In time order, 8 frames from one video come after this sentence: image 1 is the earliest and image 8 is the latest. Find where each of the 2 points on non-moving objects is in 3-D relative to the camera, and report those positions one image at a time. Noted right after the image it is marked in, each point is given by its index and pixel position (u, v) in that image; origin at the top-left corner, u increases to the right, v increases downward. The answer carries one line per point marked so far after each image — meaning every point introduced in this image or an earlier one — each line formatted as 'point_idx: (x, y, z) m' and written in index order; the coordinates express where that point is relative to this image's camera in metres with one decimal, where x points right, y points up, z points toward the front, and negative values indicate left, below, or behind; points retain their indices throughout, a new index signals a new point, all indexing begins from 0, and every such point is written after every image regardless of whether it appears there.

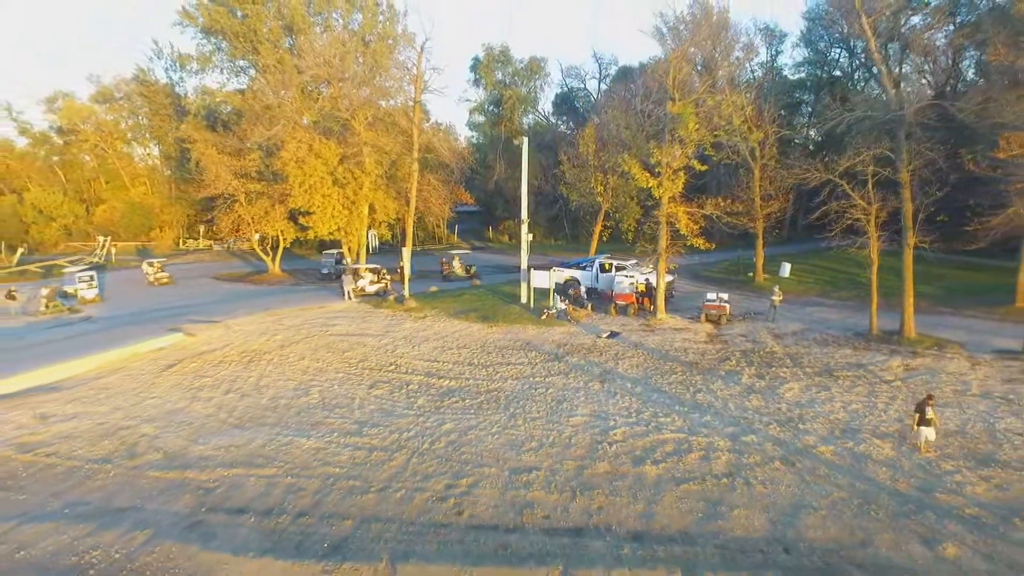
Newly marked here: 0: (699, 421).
0: (+3.2, -2.3, +12.5) m
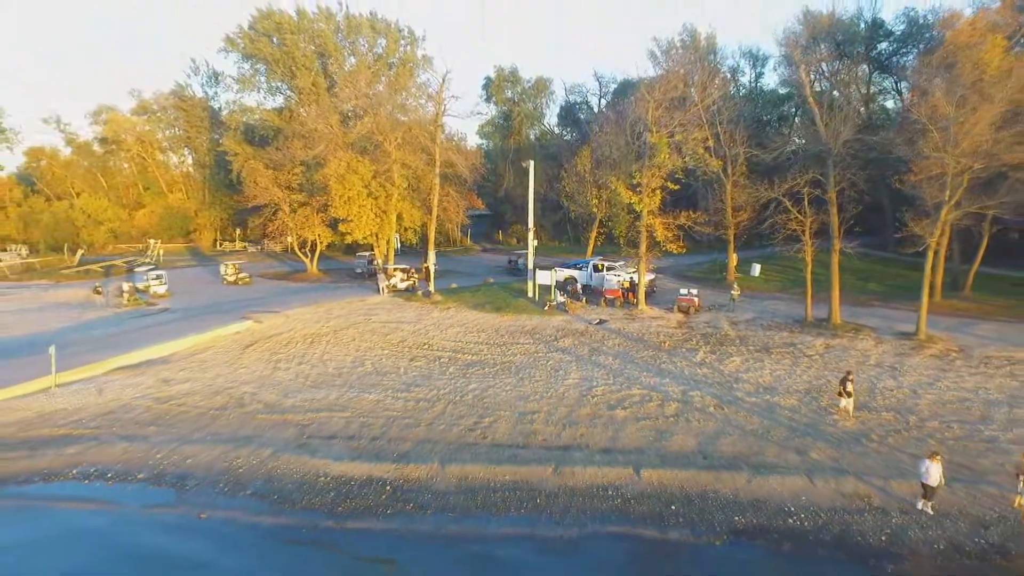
0: (+3.4, -2.1, +16.7) m
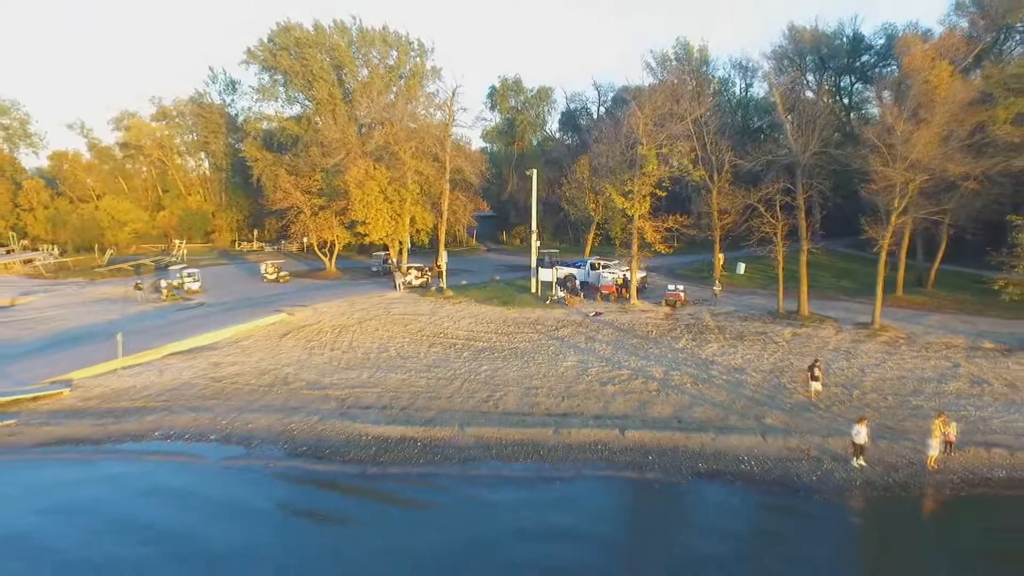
0: (+3.6, -2.0, +19.4) m
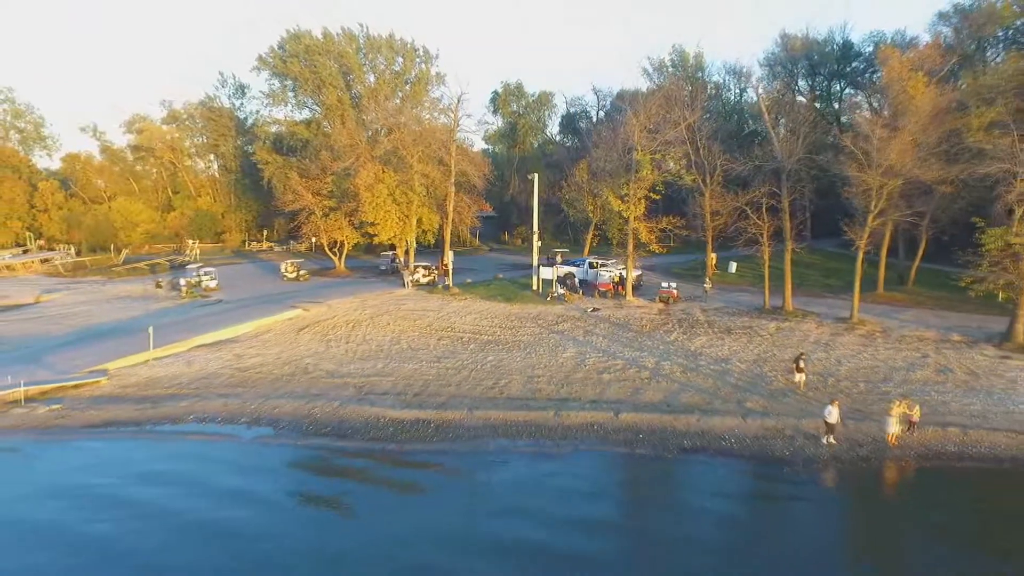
0: (+3.7, -1.9, +21.0) m
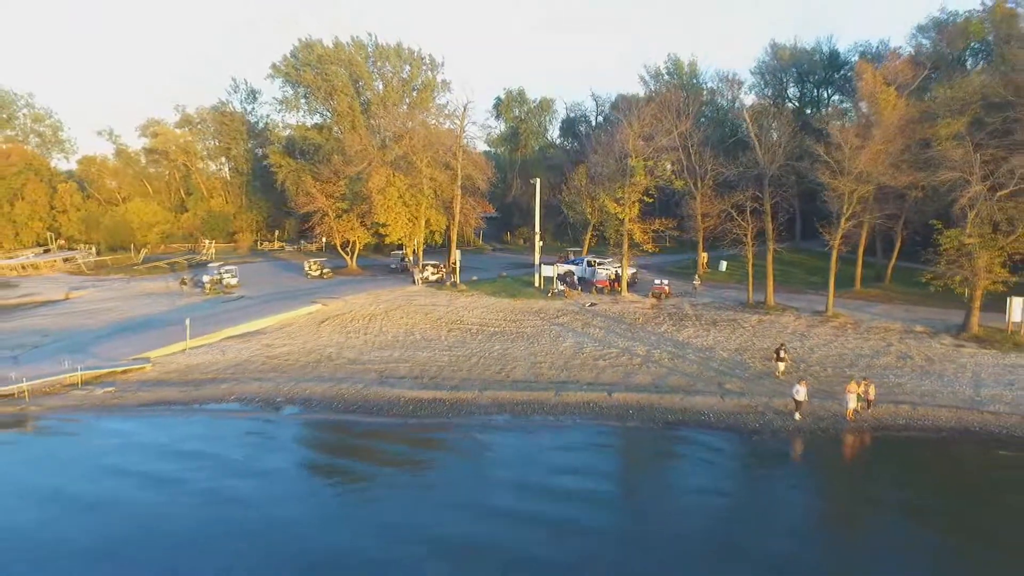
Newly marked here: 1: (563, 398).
0: (+3.9, -1.8, +23.2) m
1: (+1.3, -2.9, +18.7) m
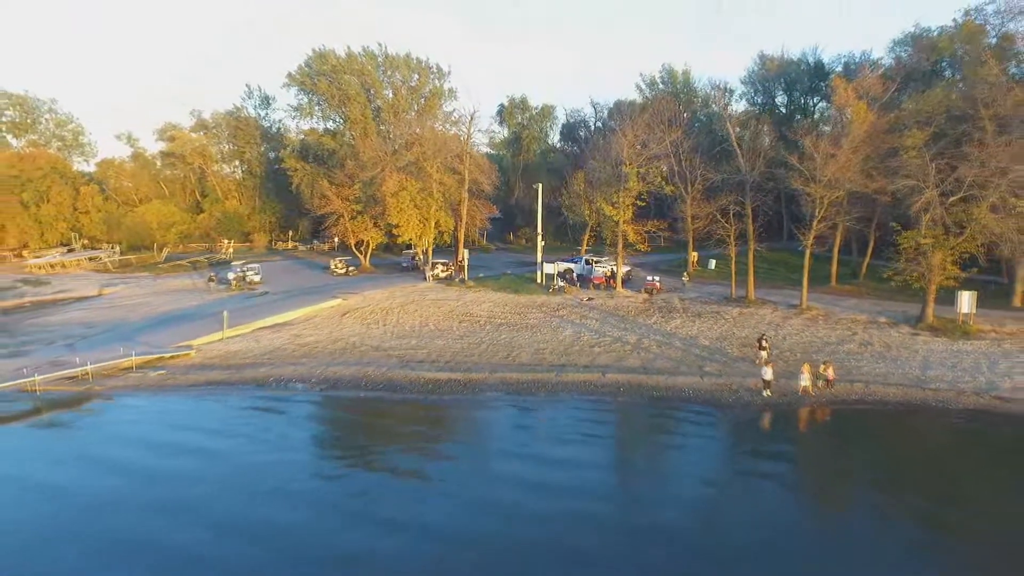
0: (+4.0, -1.6, +25.9) m
1: (+1.5, -2.7, +21.4) m
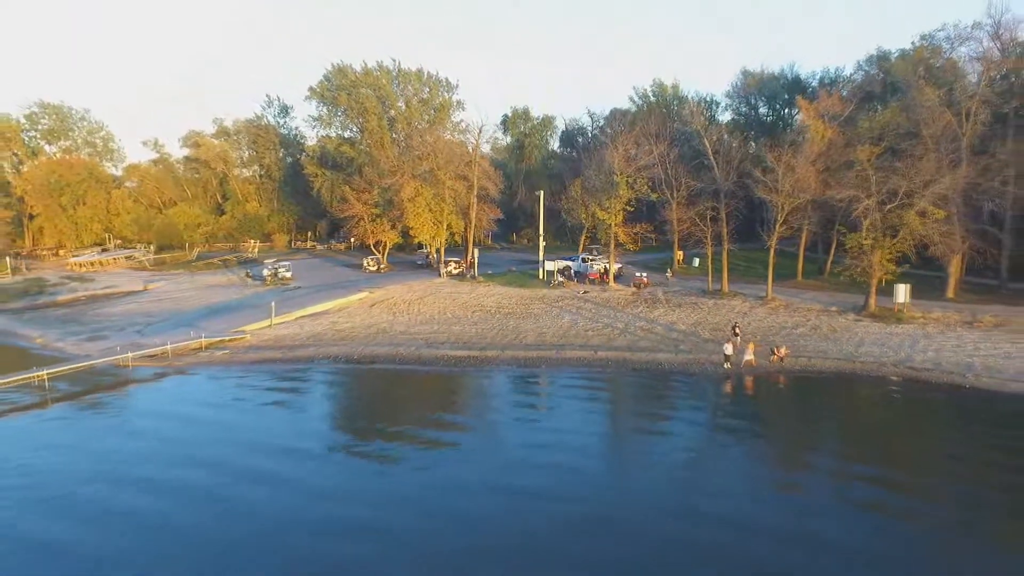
0: (+4.3, -1.3, +30.4) m
1: (+1.8, -2.4, +25.9) m
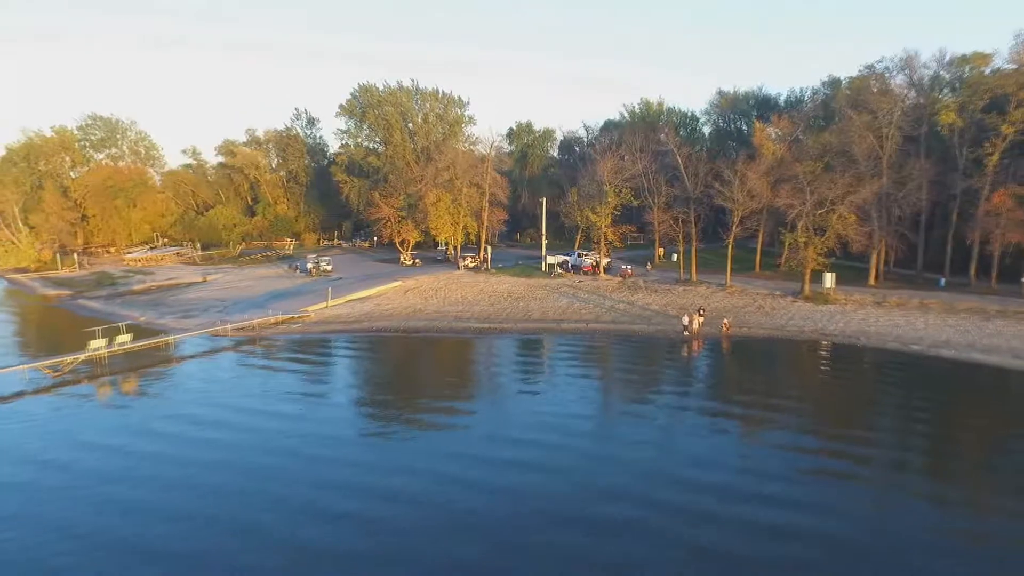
0: (+4.8, -0.7, +38.2) m
1: (+2.3, -1.8, +33.7) m
